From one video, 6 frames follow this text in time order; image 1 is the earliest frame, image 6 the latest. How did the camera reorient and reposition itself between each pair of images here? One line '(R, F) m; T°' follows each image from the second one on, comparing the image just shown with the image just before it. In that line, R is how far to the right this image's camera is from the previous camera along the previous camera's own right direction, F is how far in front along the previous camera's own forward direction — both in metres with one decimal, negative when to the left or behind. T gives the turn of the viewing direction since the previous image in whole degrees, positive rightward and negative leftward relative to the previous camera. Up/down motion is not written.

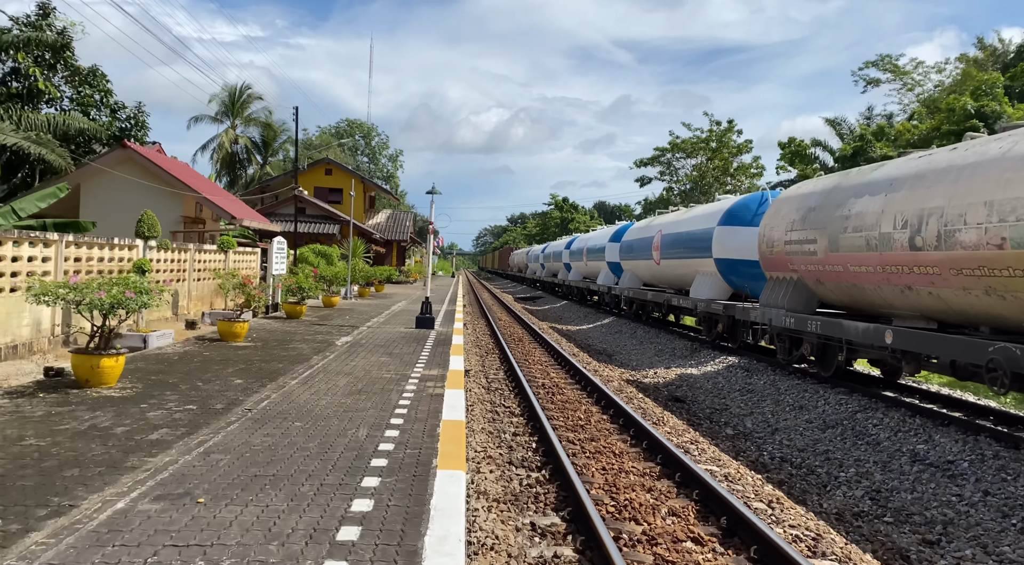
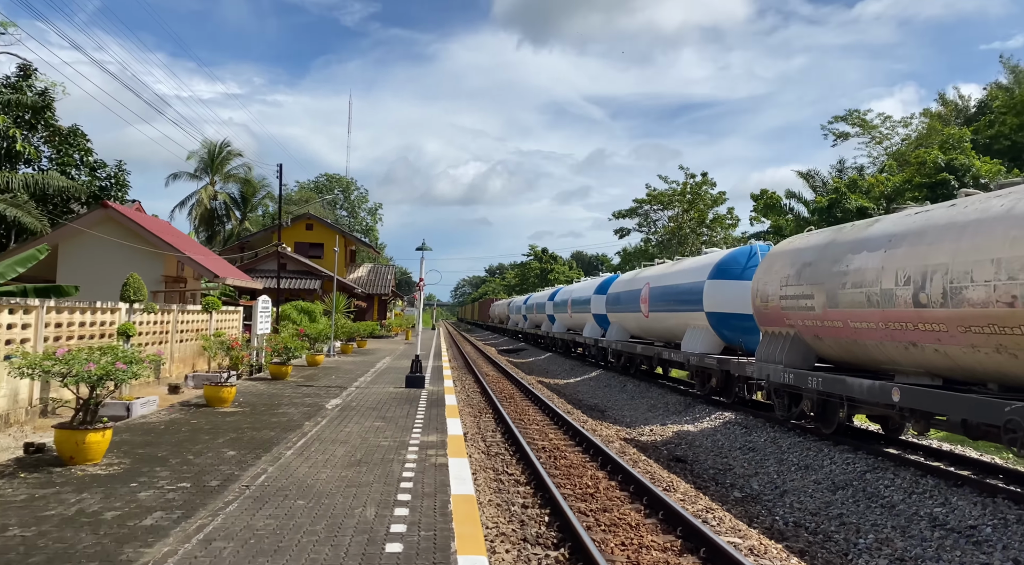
(-0.3, +0.1) m; +2°
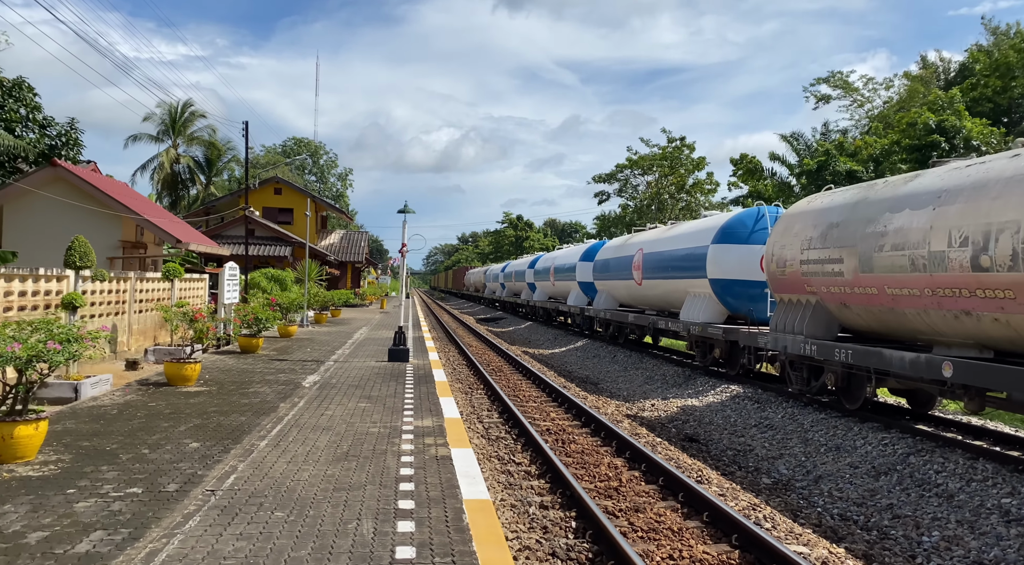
(-0.3, +1.0) m; +2°
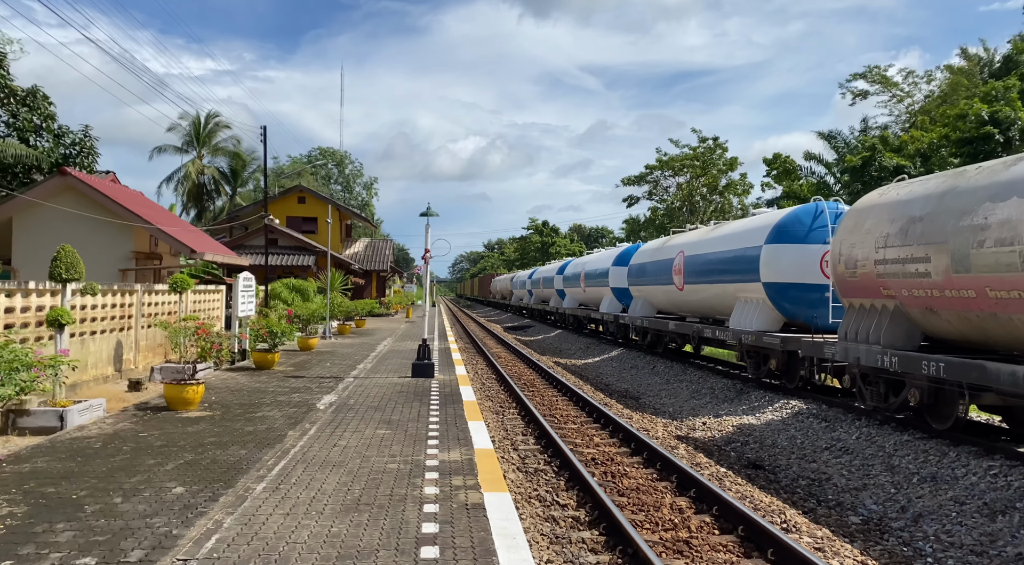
(-0.1, +1.0) m; -2°
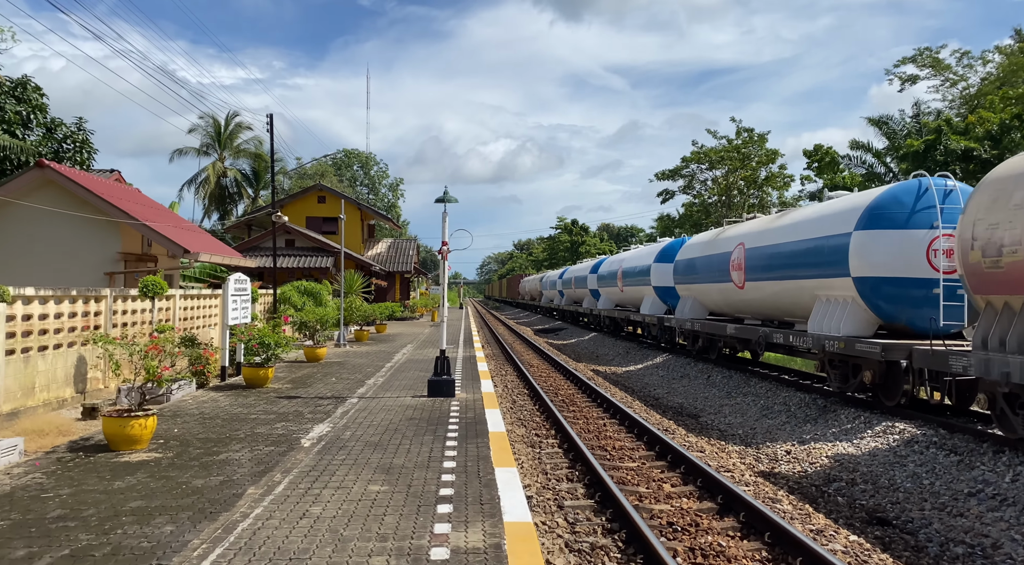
(-0.1, +1.9) m; -2°
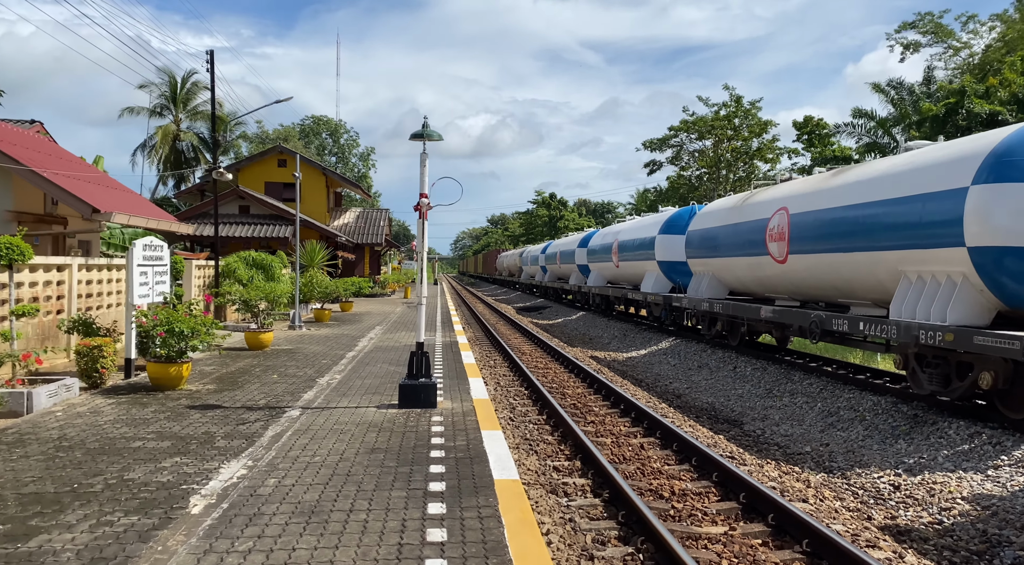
(-0.3, +2.6) m; +2°
